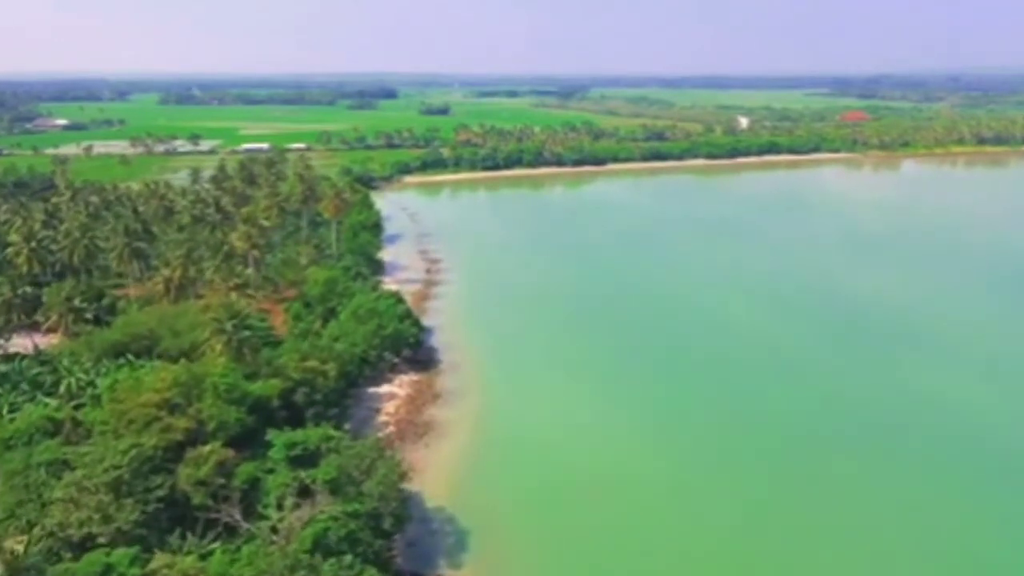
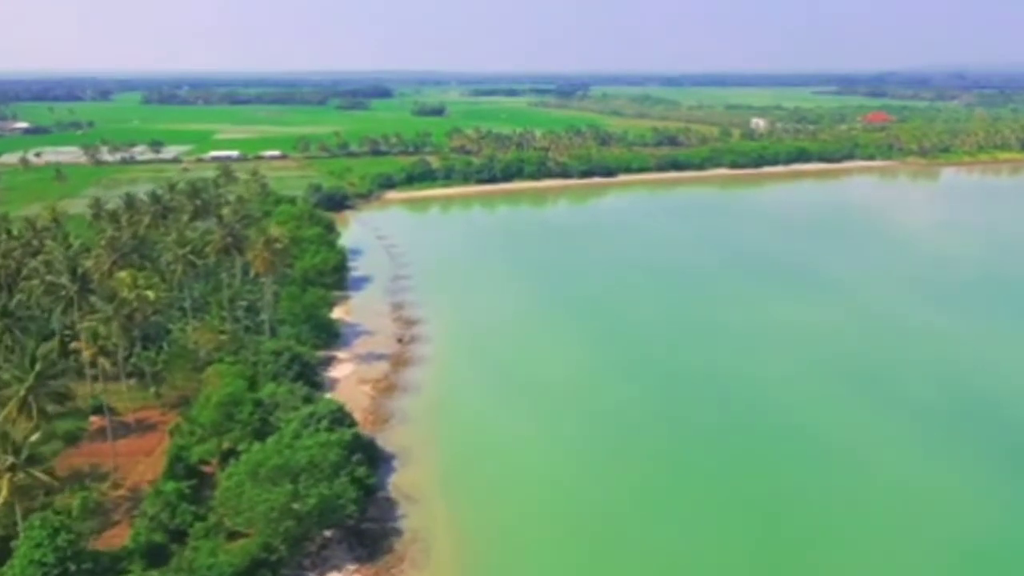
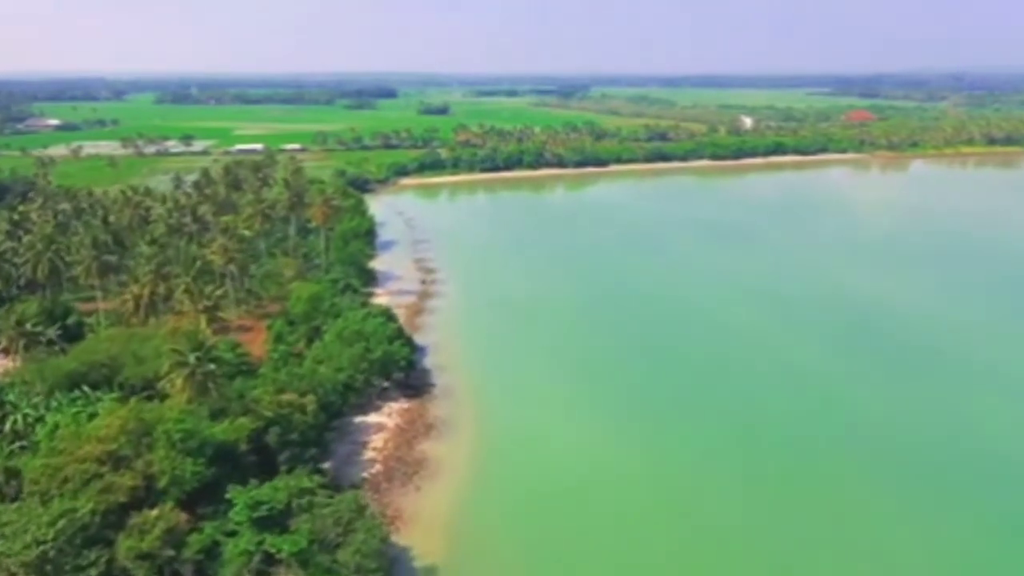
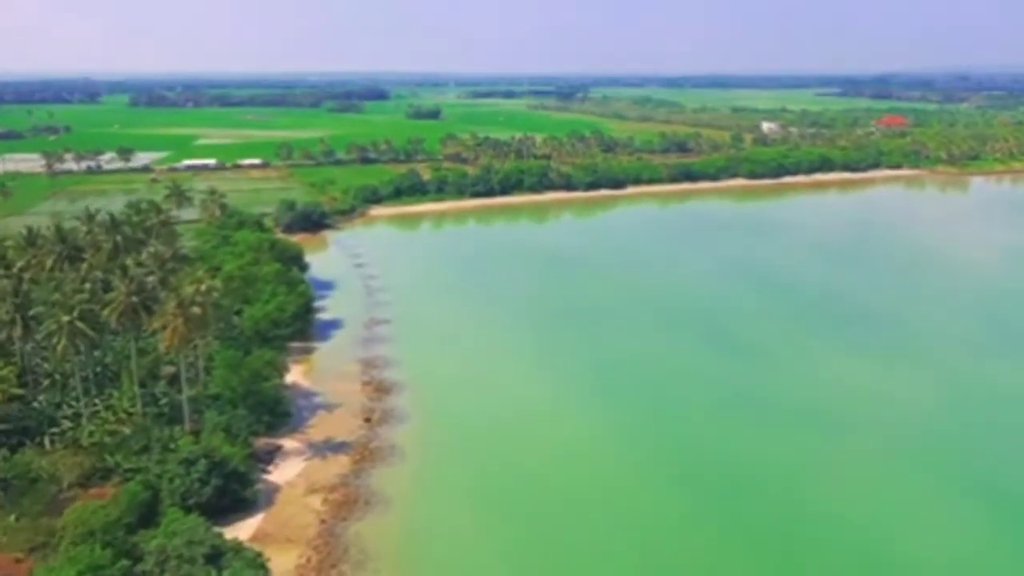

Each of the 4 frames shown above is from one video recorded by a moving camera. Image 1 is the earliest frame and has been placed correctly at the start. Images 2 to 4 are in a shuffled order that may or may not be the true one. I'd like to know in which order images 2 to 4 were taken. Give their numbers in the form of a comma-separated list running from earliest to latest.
3, 2, 4
